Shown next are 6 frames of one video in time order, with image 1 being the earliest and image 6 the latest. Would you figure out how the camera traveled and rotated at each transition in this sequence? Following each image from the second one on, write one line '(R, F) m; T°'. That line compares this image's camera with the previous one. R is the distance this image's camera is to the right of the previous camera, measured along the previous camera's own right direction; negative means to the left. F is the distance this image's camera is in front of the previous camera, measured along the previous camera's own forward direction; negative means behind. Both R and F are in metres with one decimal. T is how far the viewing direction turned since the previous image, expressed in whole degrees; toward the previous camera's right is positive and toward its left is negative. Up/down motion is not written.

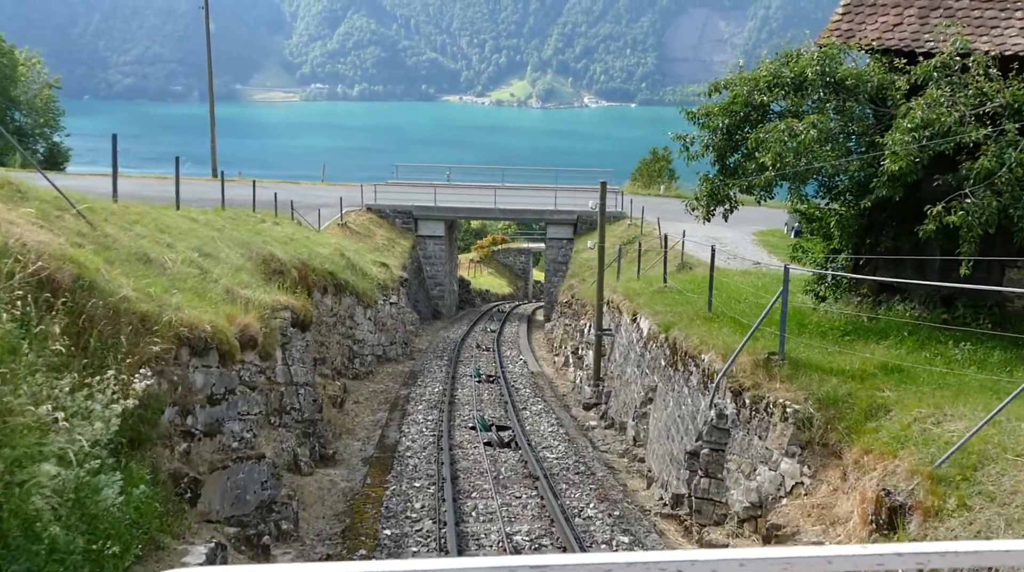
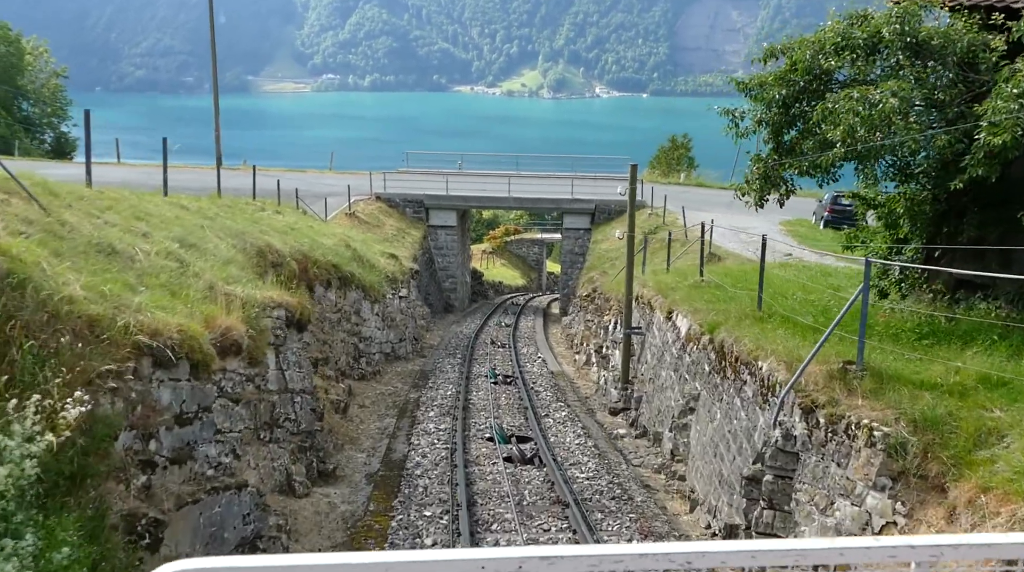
(-0.2, +2.0) m; -1°
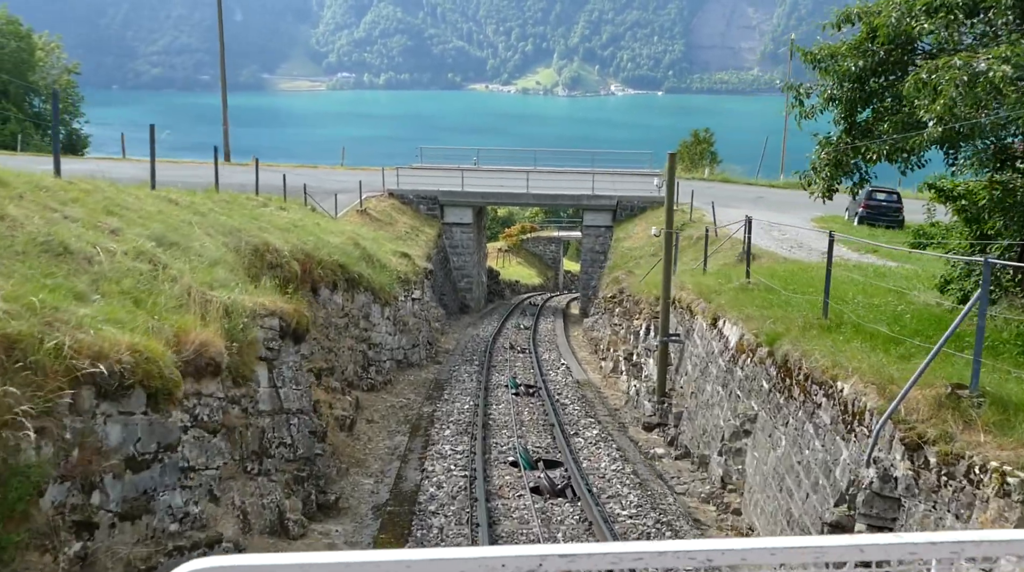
(-0.2, +2.0) m; -1°
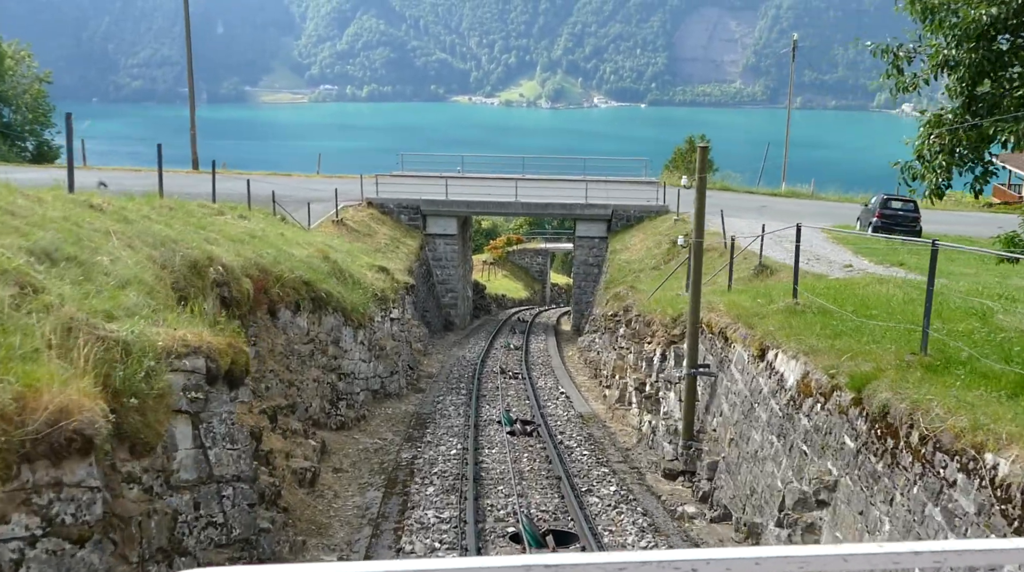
(-0.2, +3.1) m; +1°
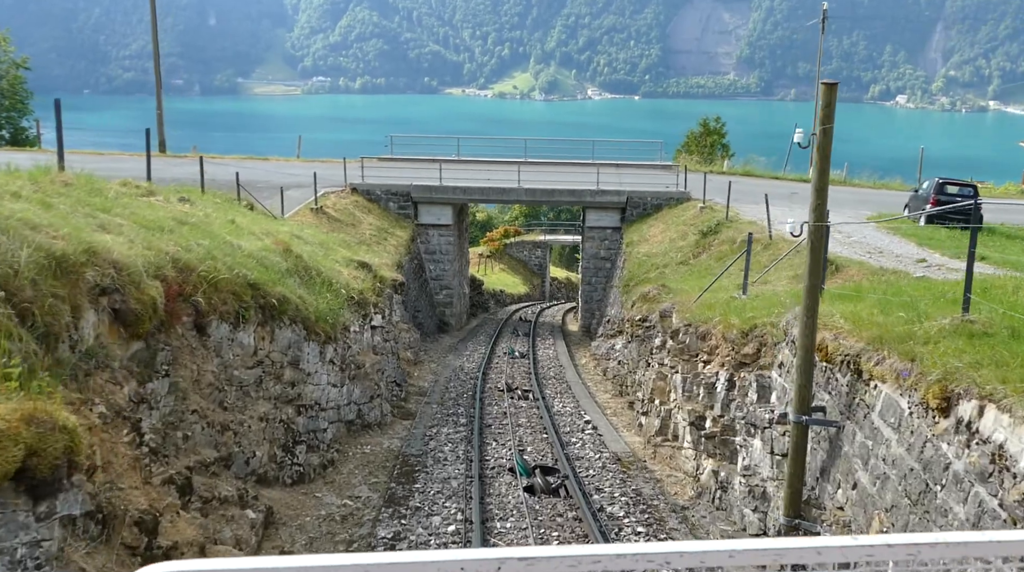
(-0.3, +4.8) m; 0°
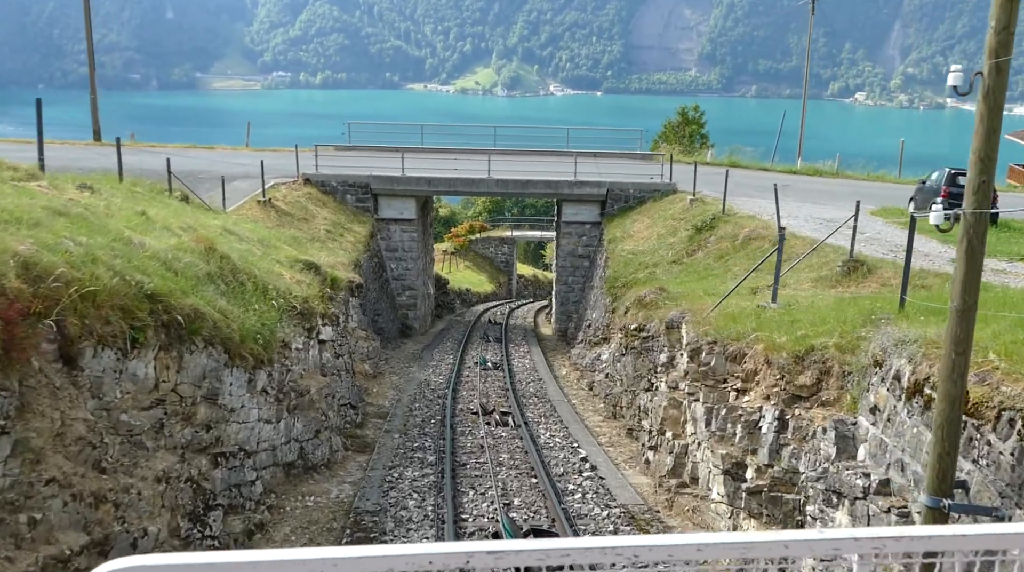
(-0.2, +3.4) m; +2°
